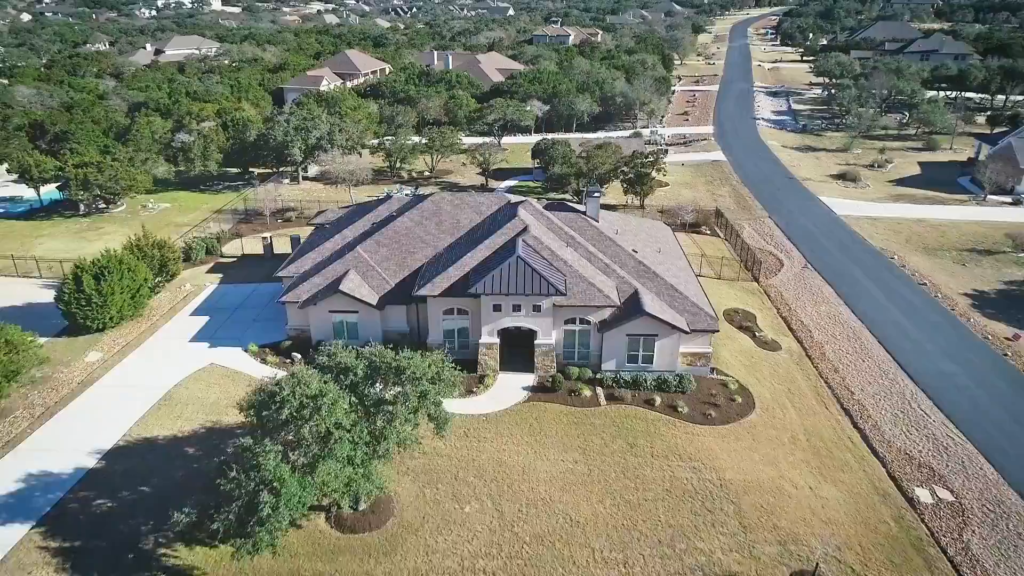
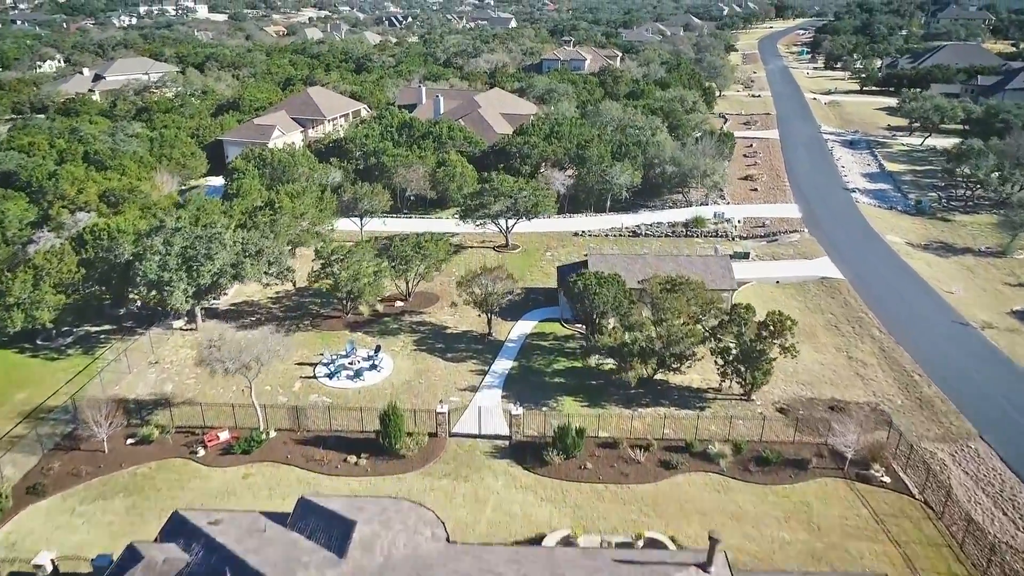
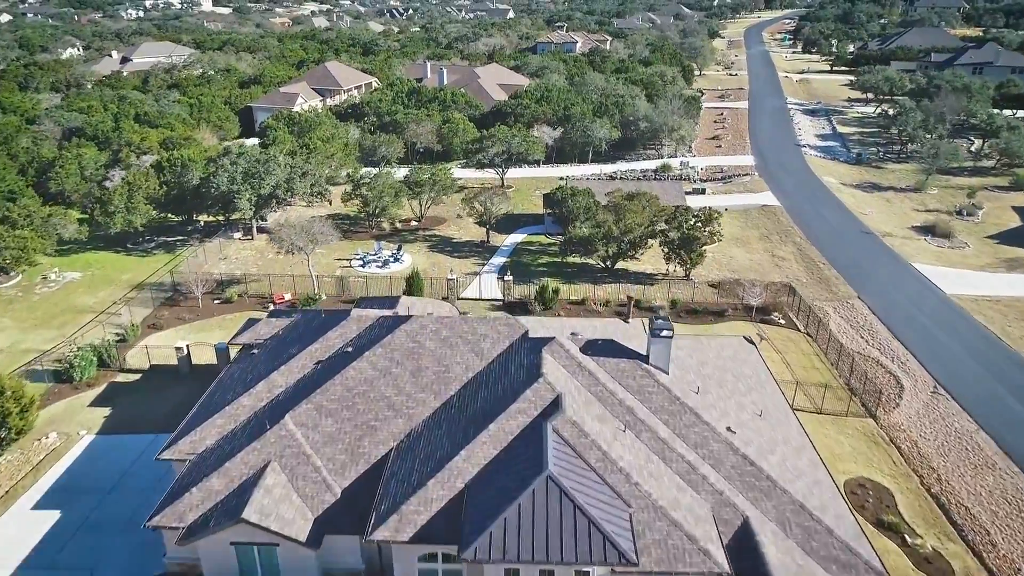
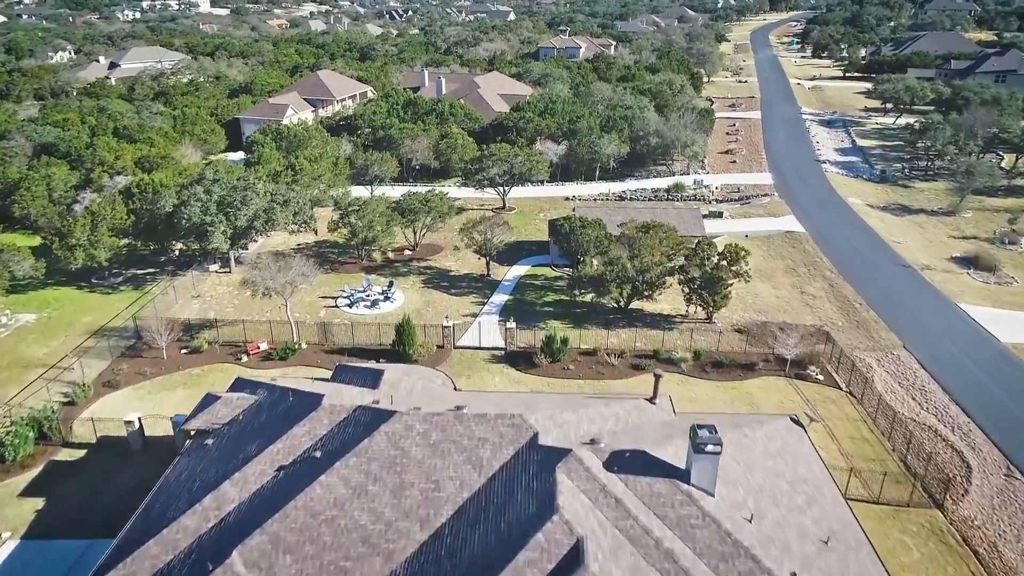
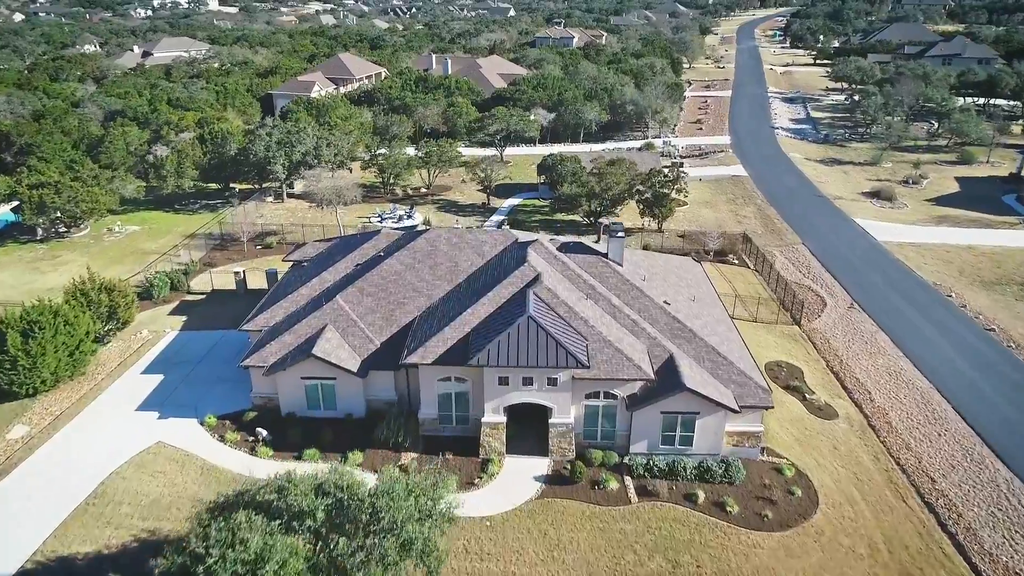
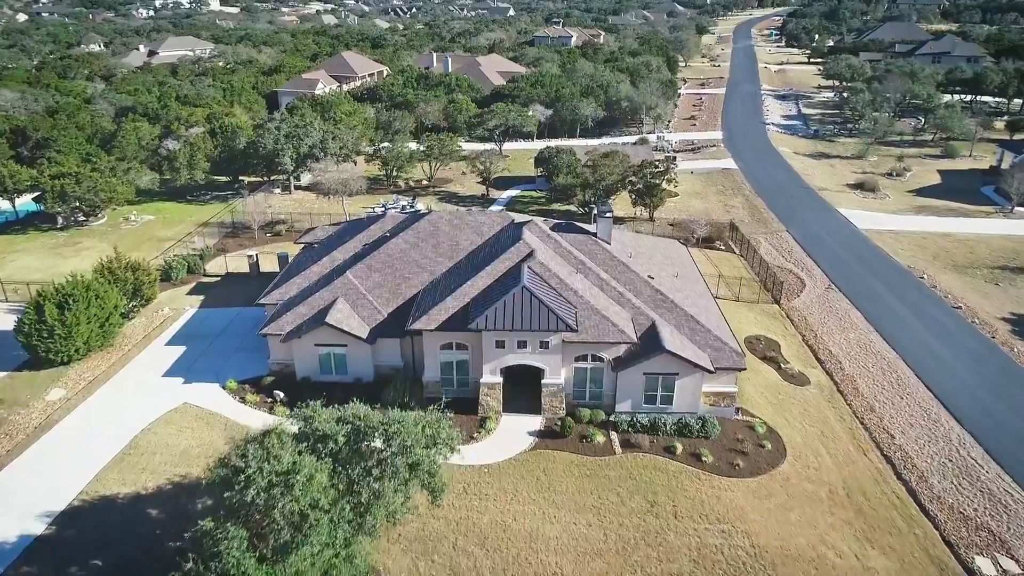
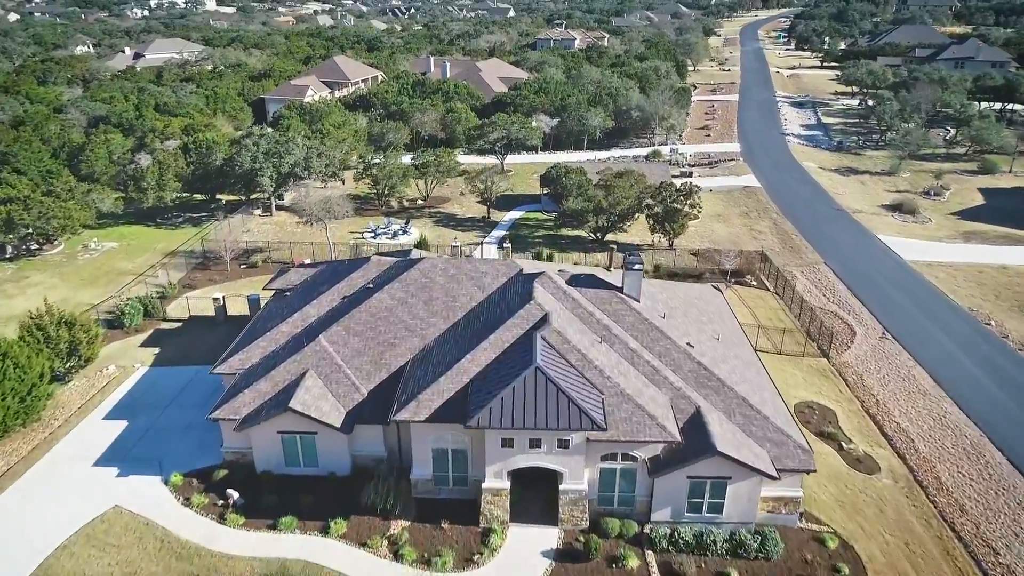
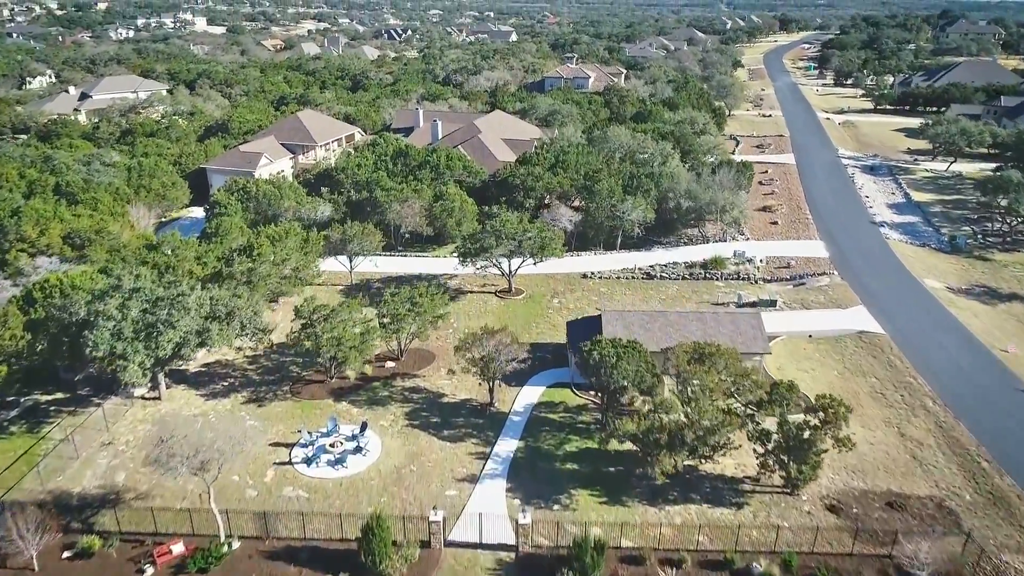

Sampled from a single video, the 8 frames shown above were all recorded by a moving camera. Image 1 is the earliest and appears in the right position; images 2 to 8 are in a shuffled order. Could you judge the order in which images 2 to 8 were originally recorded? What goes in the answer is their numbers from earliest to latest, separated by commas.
6, 5, 7, 3, 4, 2, 8
